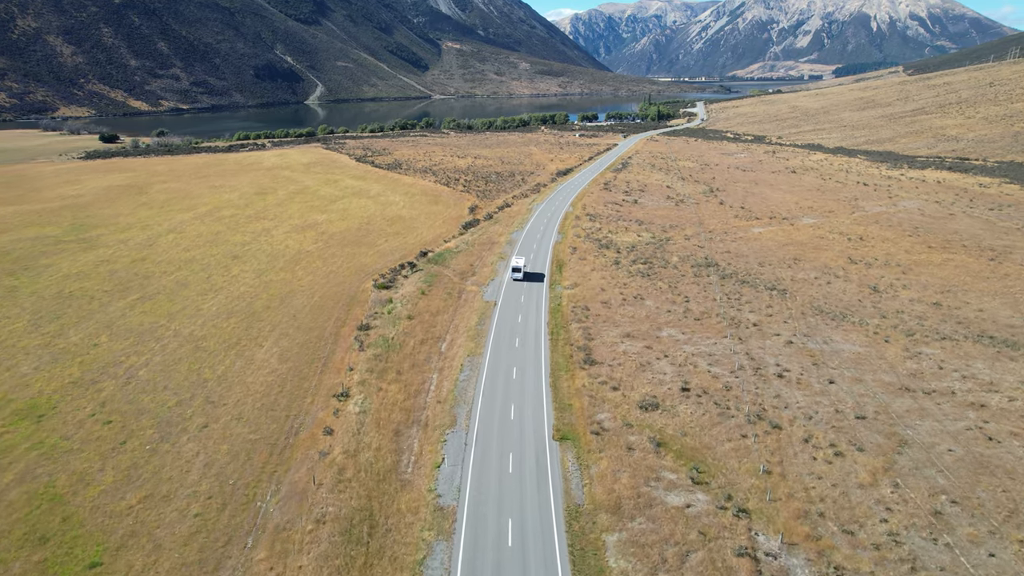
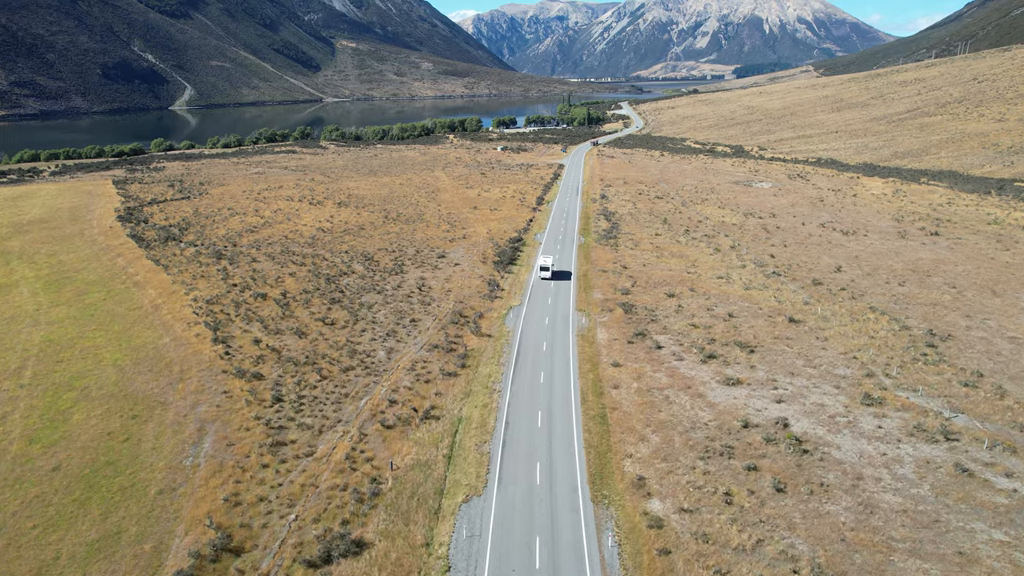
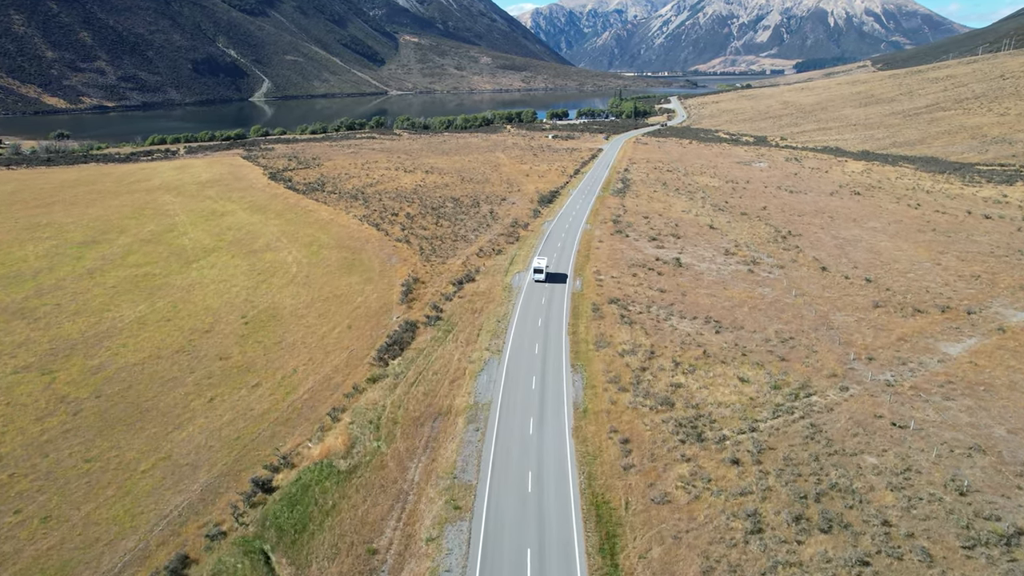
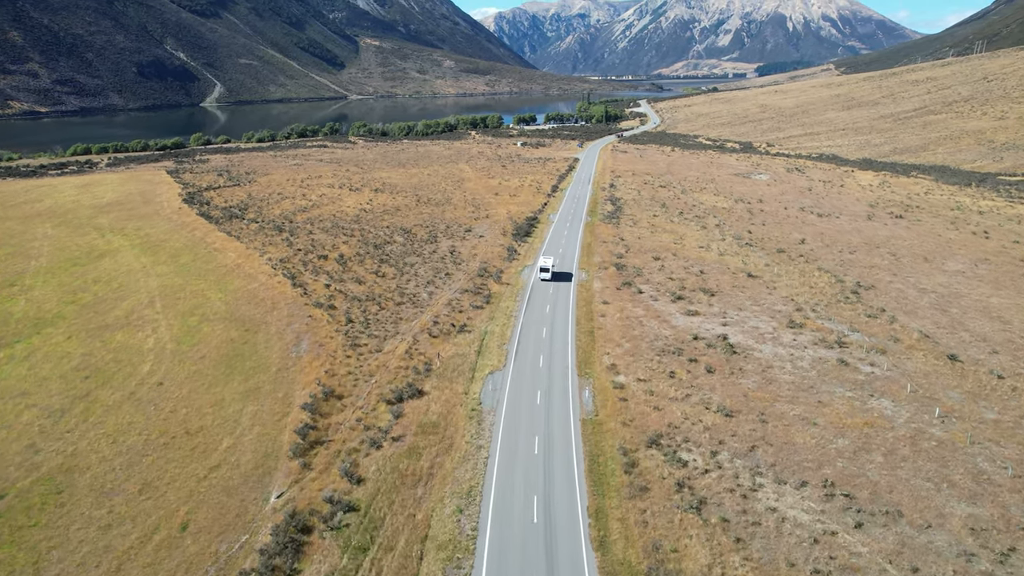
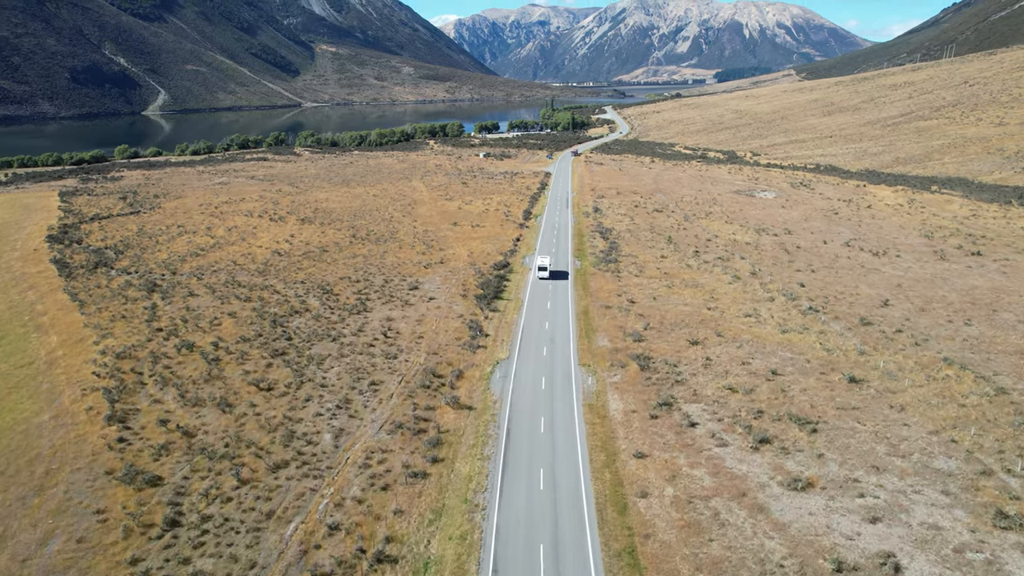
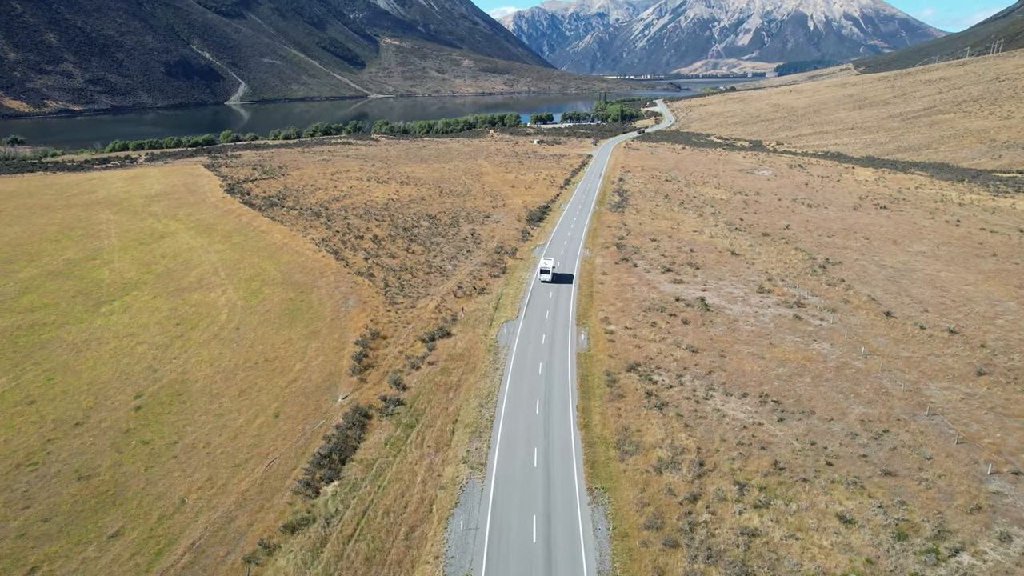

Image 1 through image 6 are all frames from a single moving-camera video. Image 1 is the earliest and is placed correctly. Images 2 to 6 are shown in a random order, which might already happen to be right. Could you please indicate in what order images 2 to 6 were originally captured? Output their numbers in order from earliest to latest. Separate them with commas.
3, 6, 4, 2, 5
